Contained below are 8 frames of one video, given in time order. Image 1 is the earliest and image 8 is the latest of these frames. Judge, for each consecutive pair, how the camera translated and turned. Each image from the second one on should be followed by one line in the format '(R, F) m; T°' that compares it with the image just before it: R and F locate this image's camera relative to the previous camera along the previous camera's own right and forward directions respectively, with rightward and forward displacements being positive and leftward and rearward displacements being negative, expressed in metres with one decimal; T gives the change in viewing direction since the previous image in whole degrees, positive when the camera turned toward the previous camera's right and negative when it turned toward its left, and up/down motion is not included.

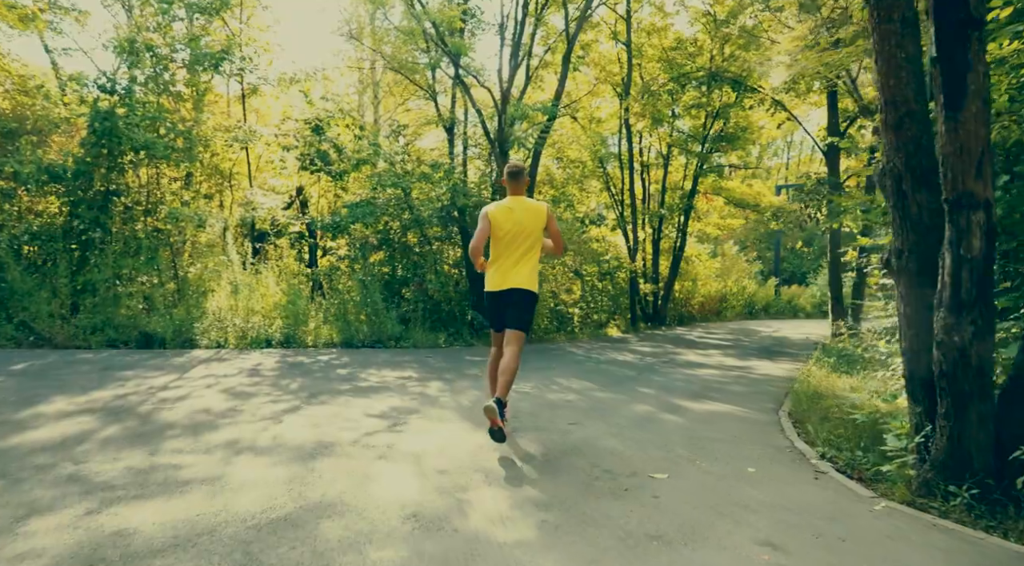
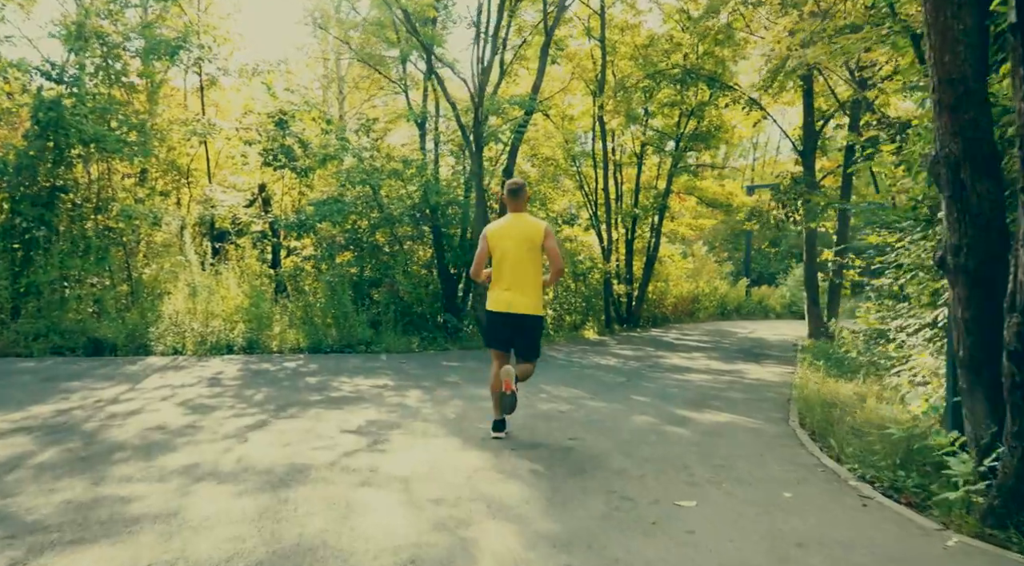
(-0.2, +0.6) m; +3°
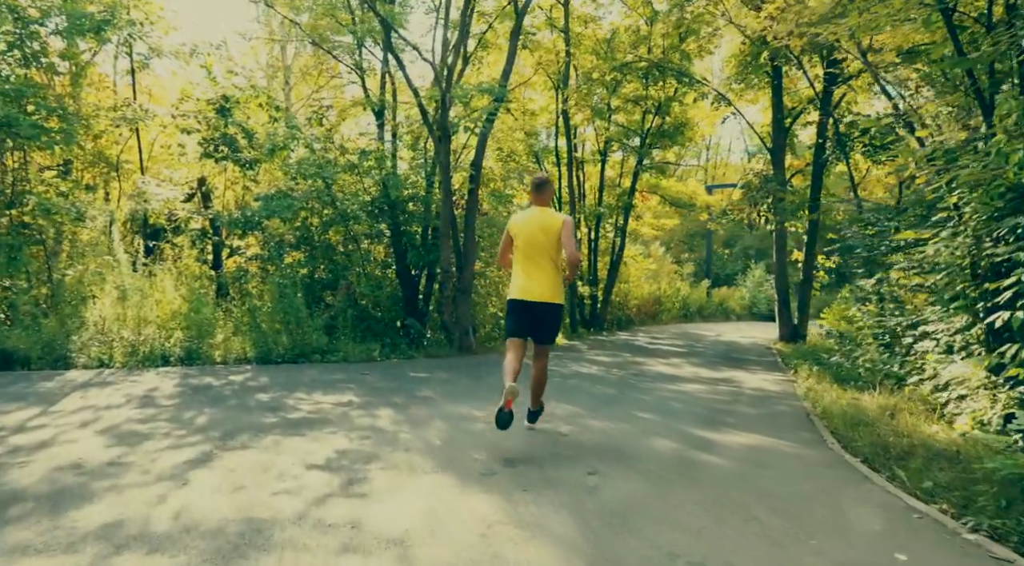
(-0.4, +1.0) m; +4°
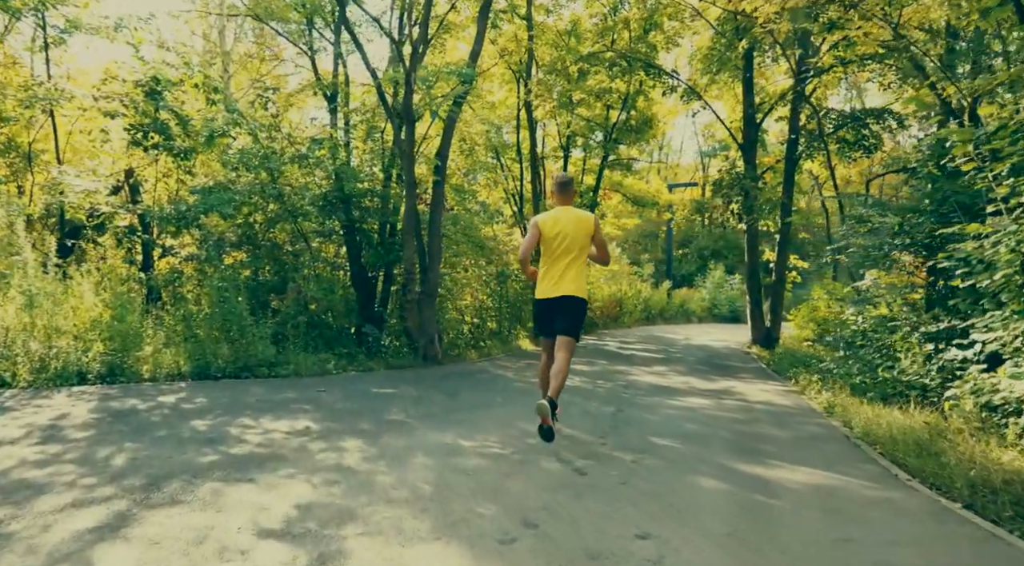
(-0.4, +1.2) m; +4°
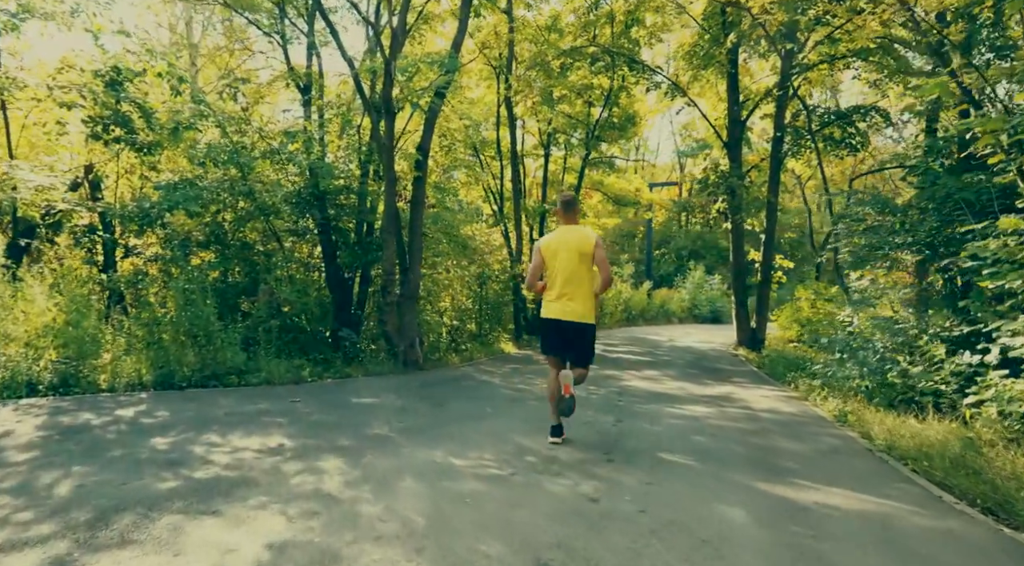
(-0.2, +0.5) m; +2°
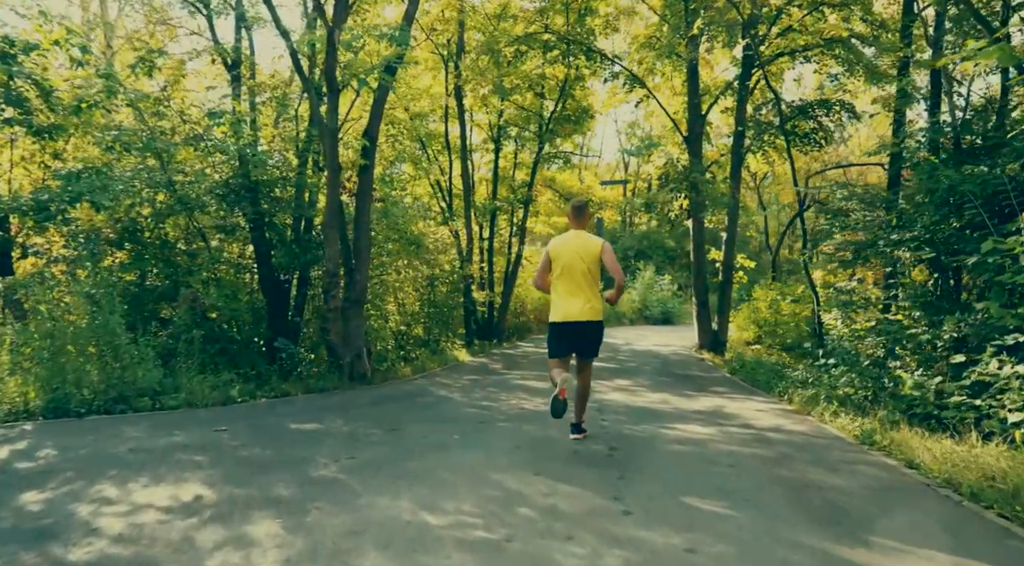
(-0.3, +1.2) m; +5°
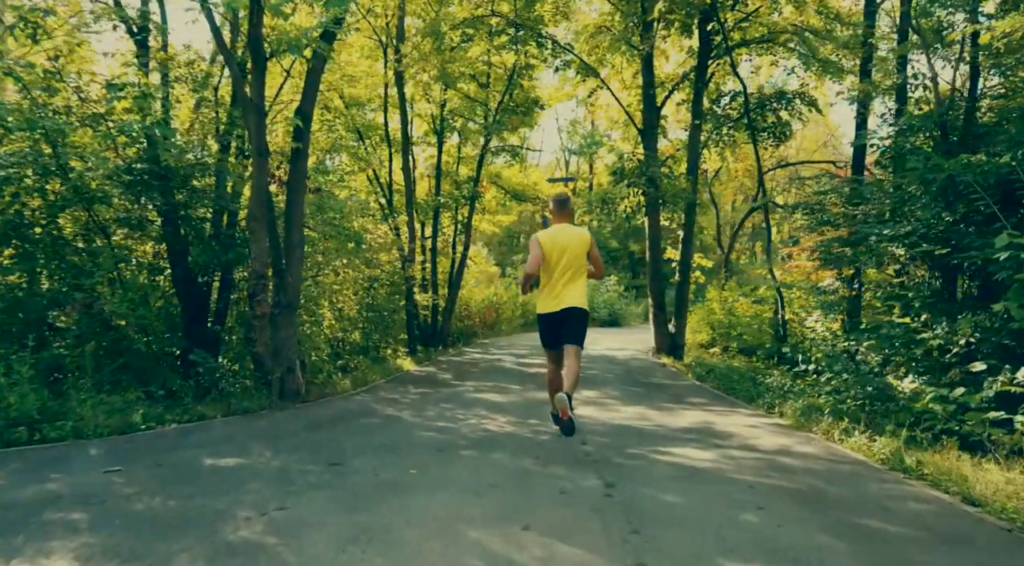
(-0.3, +1.1) m; +5°
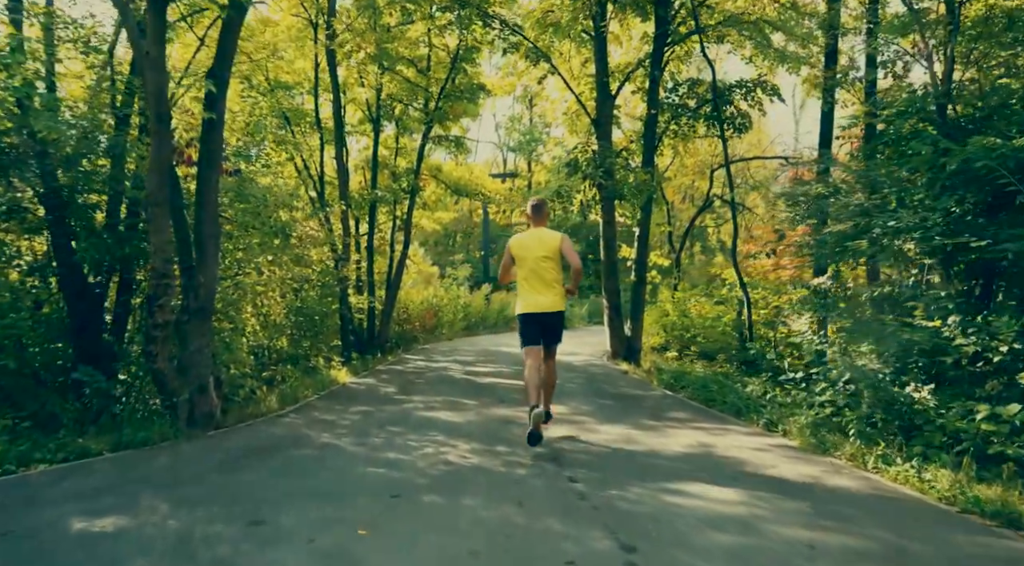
(-0.3, +1.3) m; +6°
